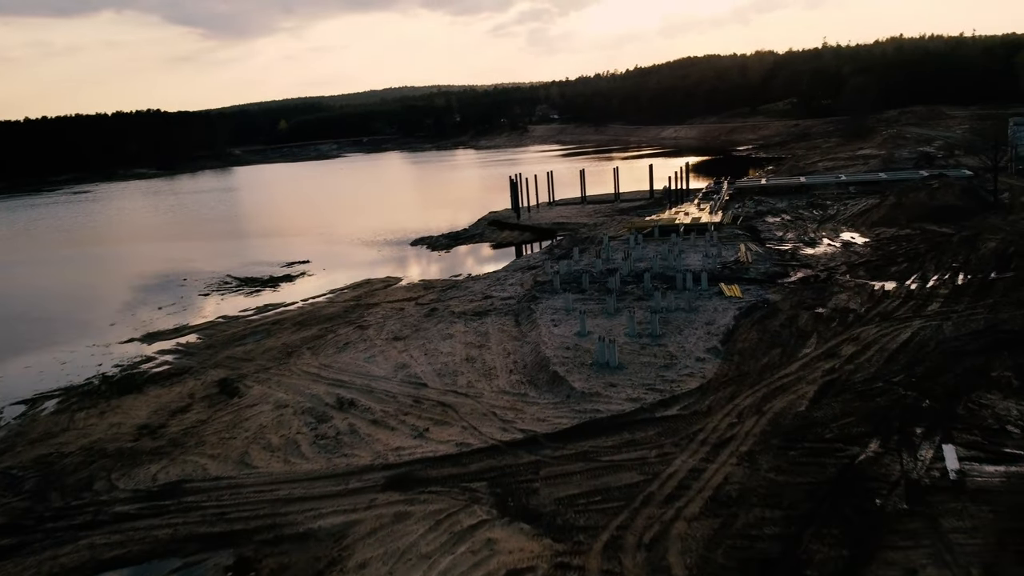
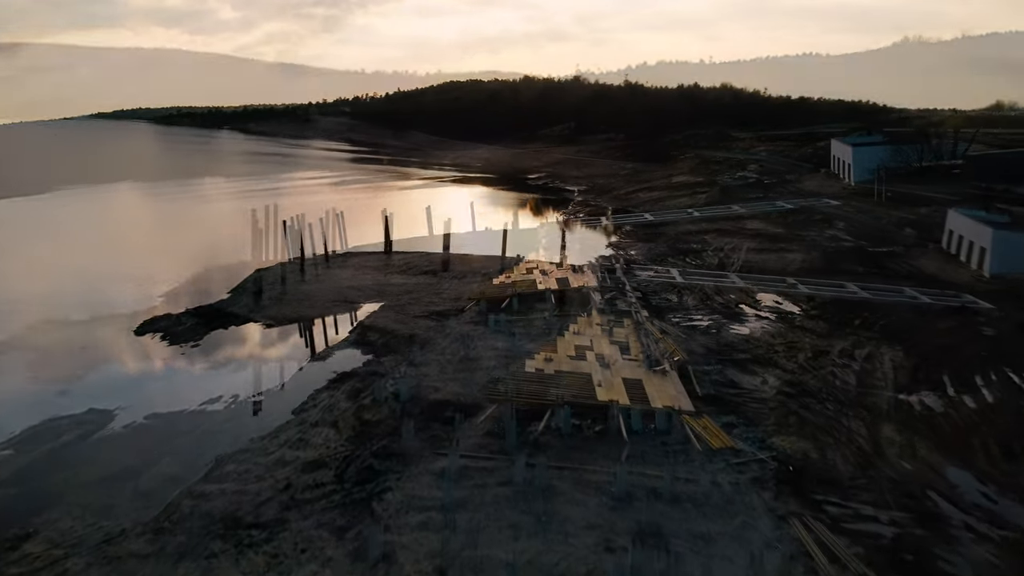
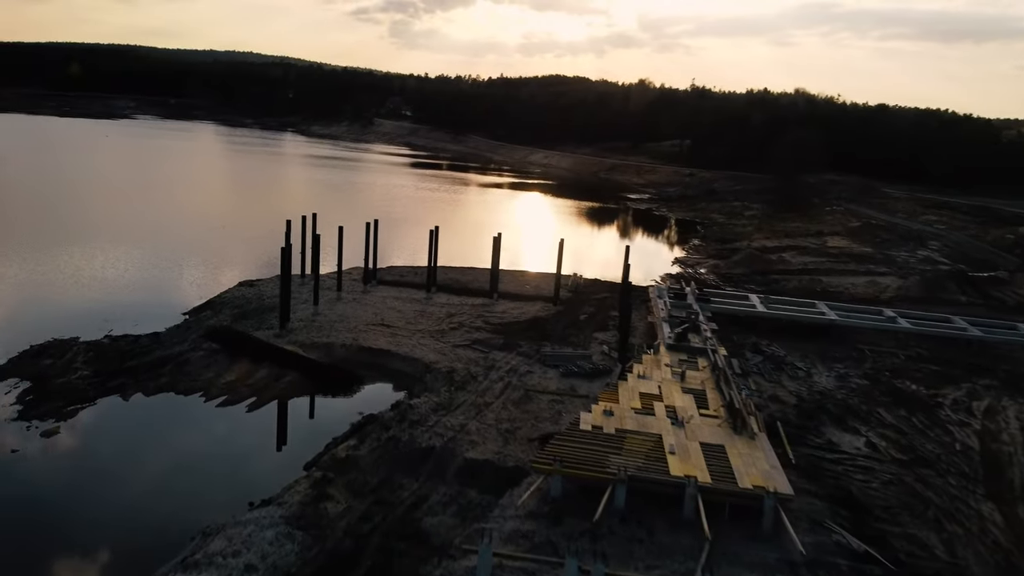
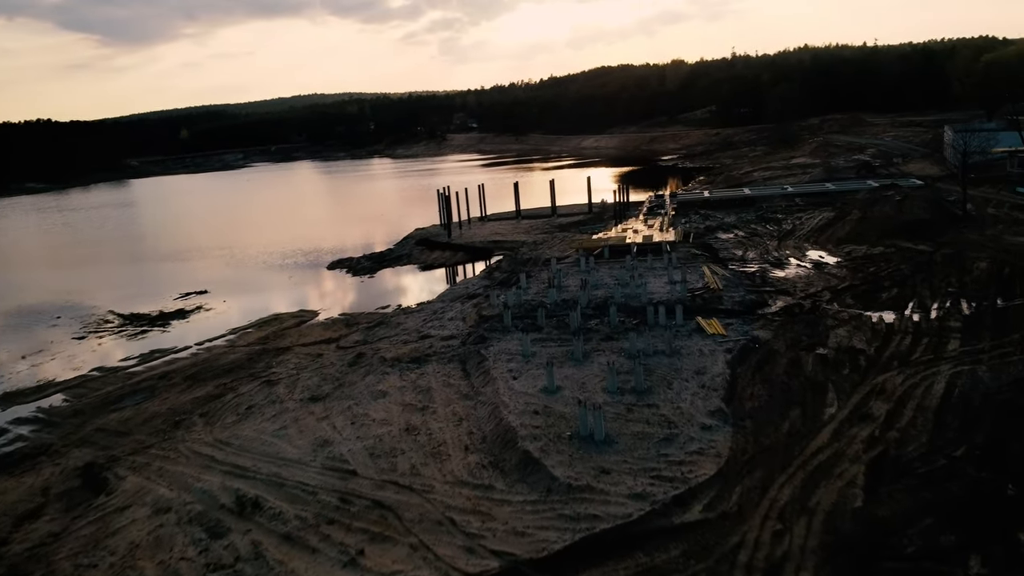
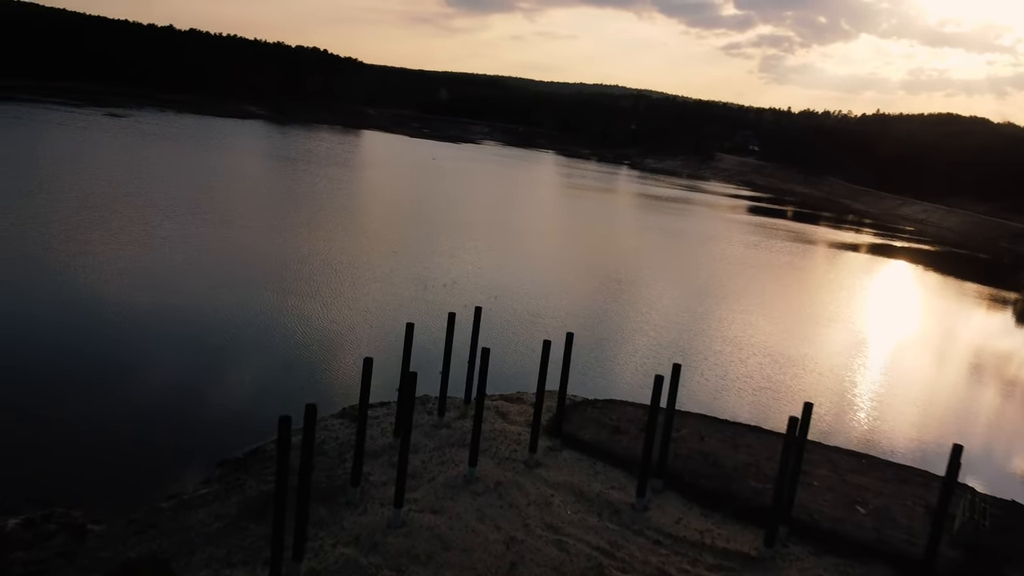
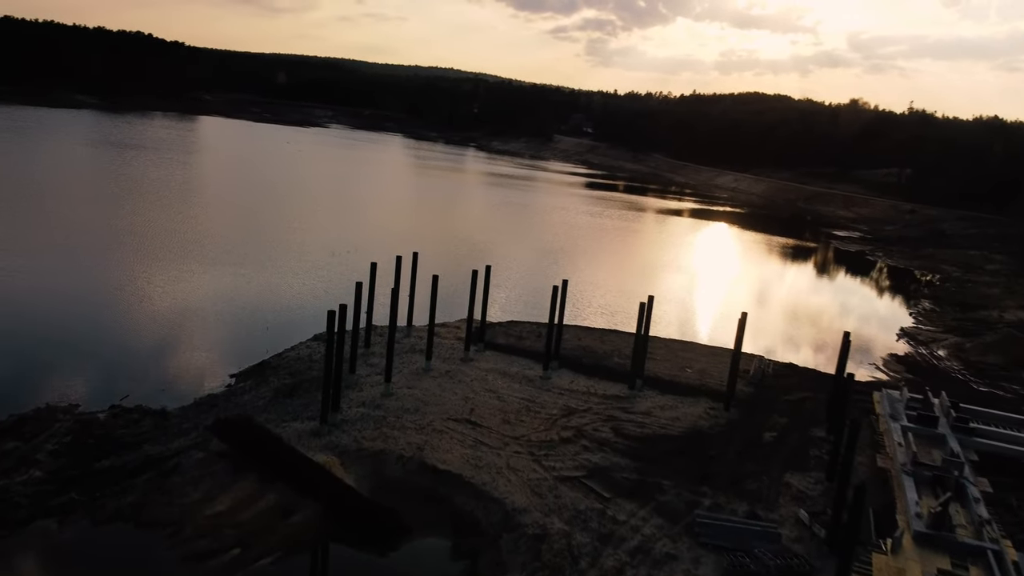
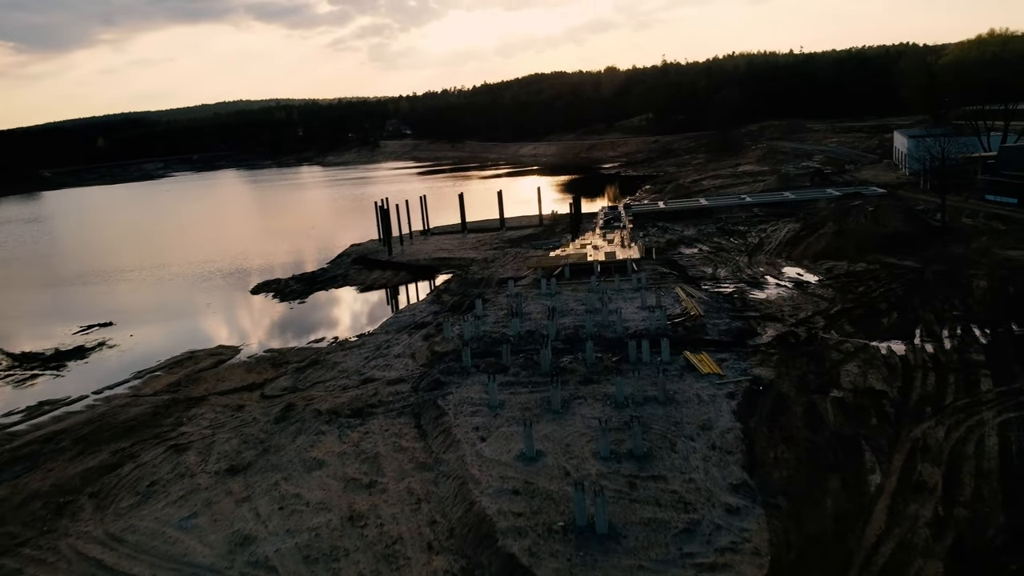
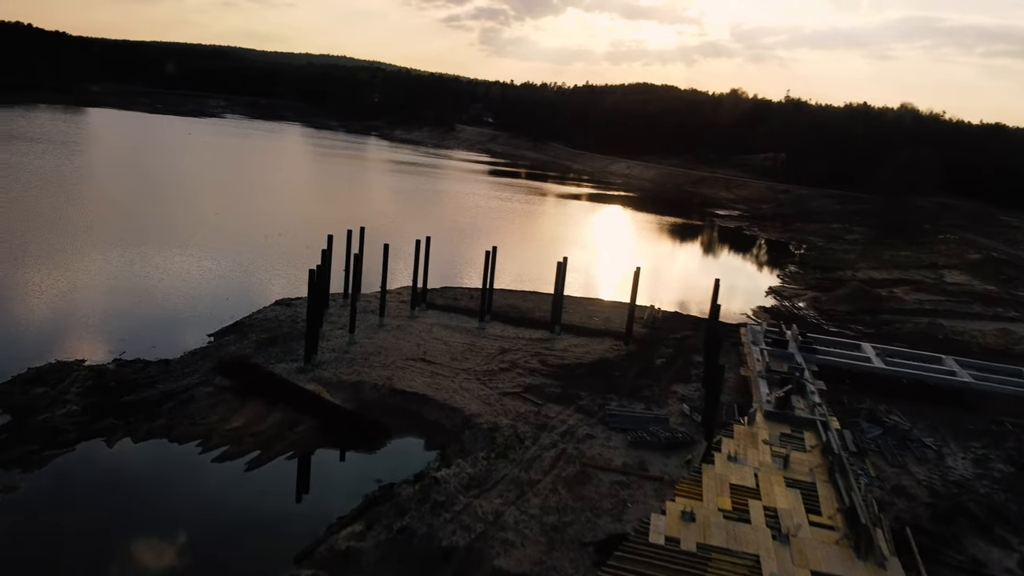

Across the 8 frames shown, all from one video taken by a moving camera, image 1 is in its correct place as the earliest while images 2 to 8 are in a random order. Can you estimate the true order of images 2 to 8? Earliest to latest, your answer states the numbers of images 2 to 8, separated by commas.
4, 7, 2, 3, 8, 6, 5
